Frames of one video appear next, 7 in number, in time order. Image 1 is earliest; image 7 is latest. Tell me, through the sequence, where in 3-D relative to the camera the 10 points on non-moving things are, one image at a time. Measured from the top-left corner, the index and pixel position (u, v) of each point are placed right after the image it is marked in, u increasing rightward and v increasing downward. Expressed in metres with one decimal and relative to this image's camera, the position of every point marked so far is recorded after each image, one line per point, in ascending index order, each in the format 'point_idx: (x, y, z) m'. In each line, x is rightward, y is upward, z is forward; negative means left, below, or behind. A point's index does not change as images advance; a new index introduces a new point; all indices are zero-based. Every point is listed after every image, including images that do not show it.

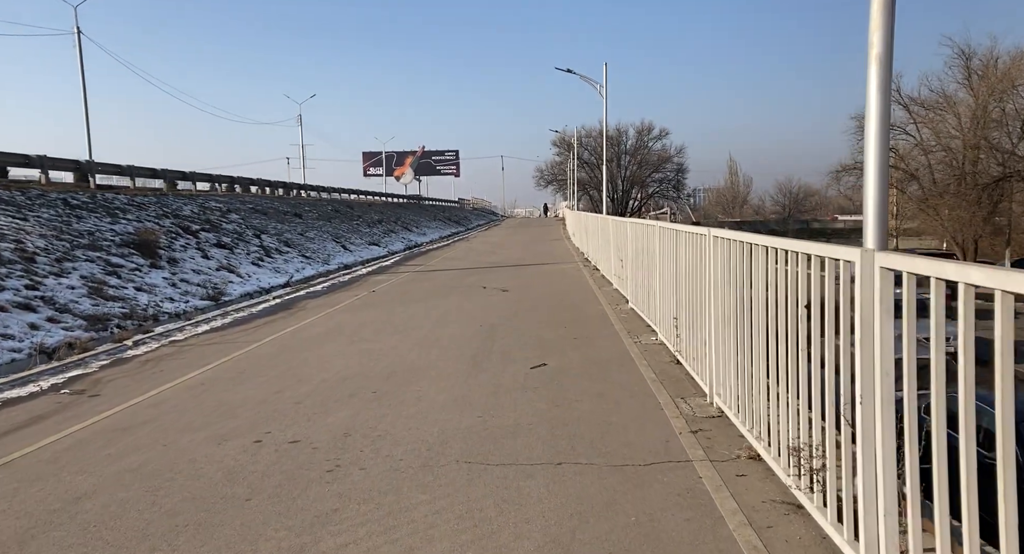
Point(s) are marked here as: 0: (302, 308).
0: (-4.2, -0.6, +13.5) m
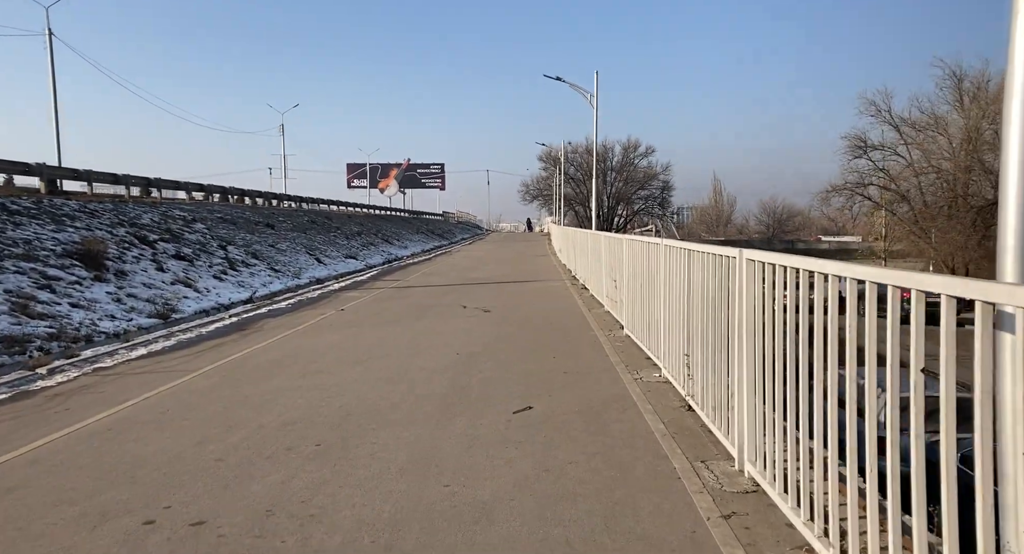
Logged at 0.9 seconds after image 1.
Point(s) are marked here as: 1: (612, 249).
0: (-4.6, -0.9, +12.2) m
1: (+1.8, +0.5, +12.5) m
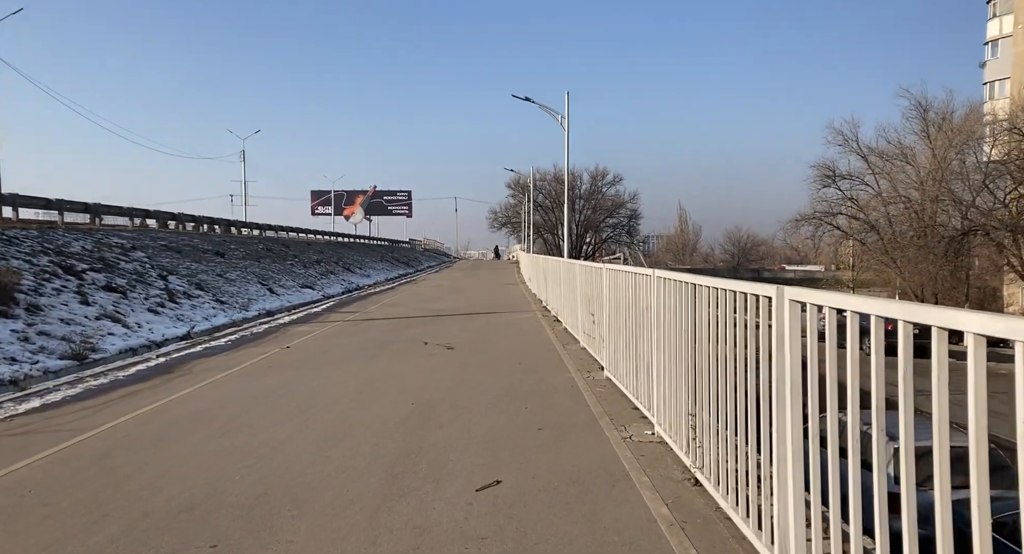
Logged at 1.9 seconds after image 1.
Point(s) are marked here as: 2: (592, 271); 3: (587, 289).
0: (-5.1, -1.4, +10.6) m
1: (+1.3, 0.0, +11.3) m
2: (+1.3, +0.1, +11.0) m
3: (+1.3, -0.2, +11.4) m
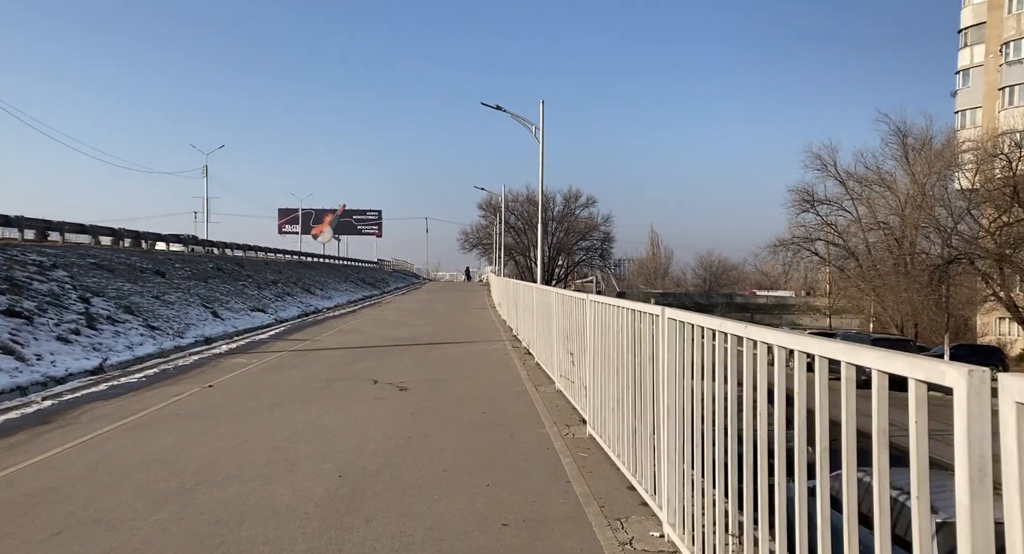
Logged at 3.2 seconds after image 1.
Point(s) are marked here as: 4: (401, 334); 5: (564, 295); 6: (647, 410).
0: (-5.6, -1.8, +8.6) m
1: (+0.8, -0.5, +9.6) m
2: (+0.8, -0.3, +9.3) m
3: (+0.8, -0.6, +9.7) m
4: (-3.3, -1.7, +20.0) m
5: (+0.8, -0.3, +9.8) m
6: (+1.1, -1.1, +5.4) m
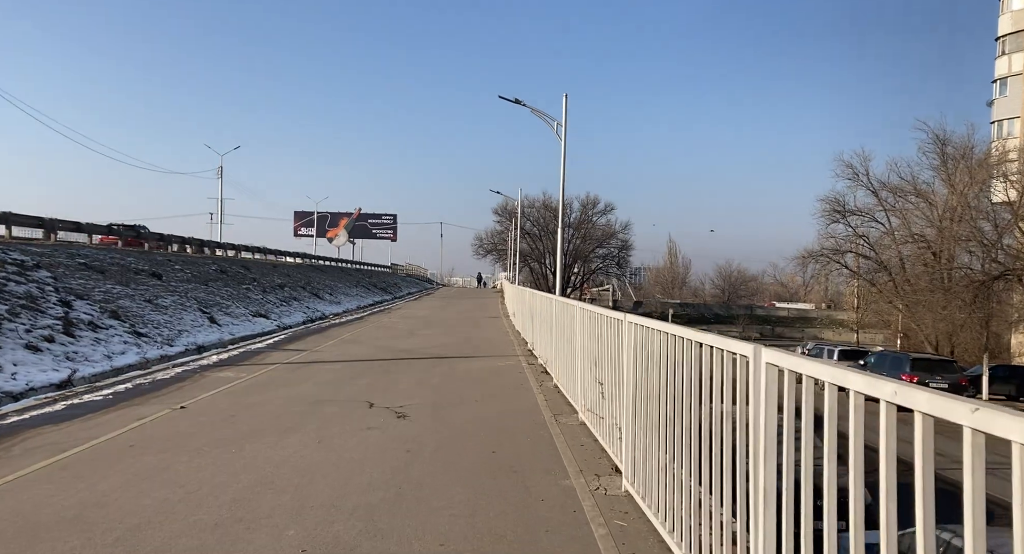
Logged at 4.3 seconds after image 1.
0: (-5.4, -1.8, +7.2) m
1: (+1.0, -0.6, +8.1) m
2: (+1.0, -0.5, +7.8) m
3: (+1.0, -0.8, +8.2) m
4: (-2.9, -1.9, +18.5) m
5: (+1.0, -0.4, +8.3) m
6: (+1.2, -1.2, +3.9) m
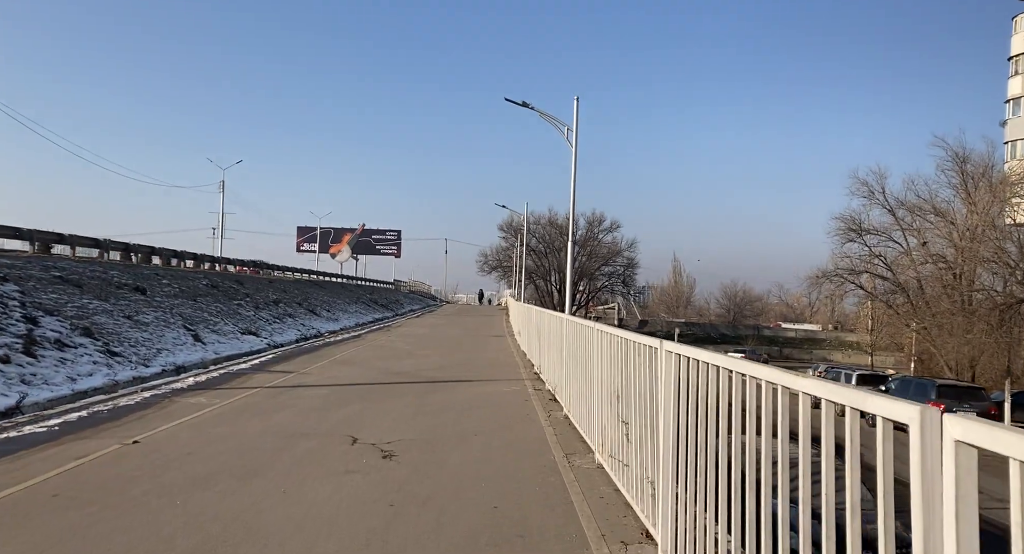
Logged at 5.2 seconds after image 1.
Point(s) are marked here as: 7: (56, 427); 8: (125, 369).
0: (-5.4, -1.9, +5.9) m
1: (+1.0, -0.8, +6.8) m
2: (+1.1, -0.7, +6.5) m
3: (+1.1, -1.0, +6.9) m
4: (-2.8, -2.3, +17.2) m
5: (+1.0, -0.6, +7.0) m
6: (+1.2, -1.3, +2.6) m
7: (-6.2, -2.0, +9.1) m
8: (-8.1, -1.9, +14.3) m
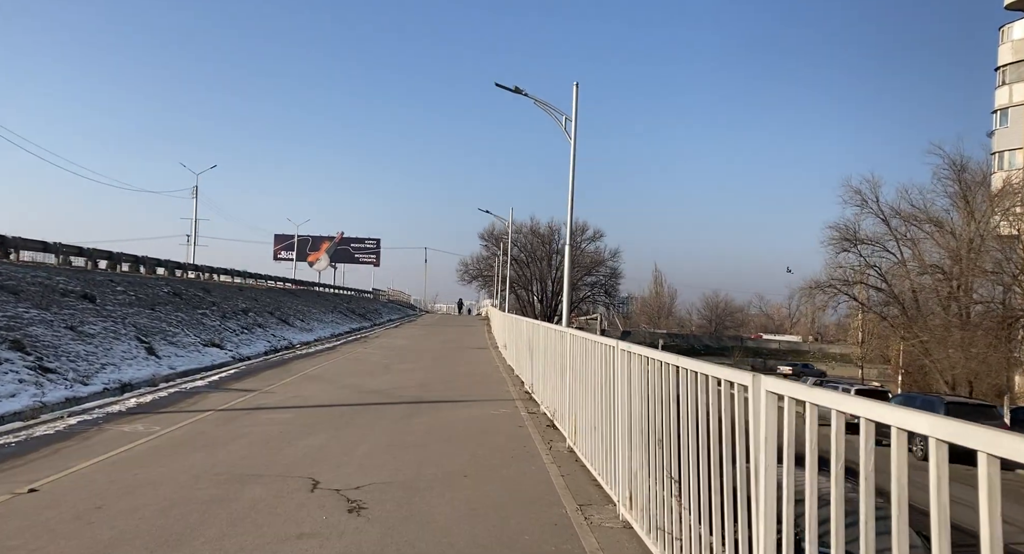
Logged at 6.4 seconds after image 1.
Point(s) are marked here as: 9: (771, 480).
0: (-5.3, -1.9, +4.2) m
1: (+1.1, -0.9, +5.2) m
2: (+1.1, -0.7, +5.0) m
3: (+1.1, -1.0, +5.3) m
4: (-3.0, -2.5, +15.5) m
5: (+1.1, -0.7, +5.5) m
6: (+1.4, -1.3, +1.0) m
7: (-6.2, -2.1, +7.3) m
8: (-8.3, -2.0, +12.4) m
9: (+1.3, -1.0, +3.2) m
